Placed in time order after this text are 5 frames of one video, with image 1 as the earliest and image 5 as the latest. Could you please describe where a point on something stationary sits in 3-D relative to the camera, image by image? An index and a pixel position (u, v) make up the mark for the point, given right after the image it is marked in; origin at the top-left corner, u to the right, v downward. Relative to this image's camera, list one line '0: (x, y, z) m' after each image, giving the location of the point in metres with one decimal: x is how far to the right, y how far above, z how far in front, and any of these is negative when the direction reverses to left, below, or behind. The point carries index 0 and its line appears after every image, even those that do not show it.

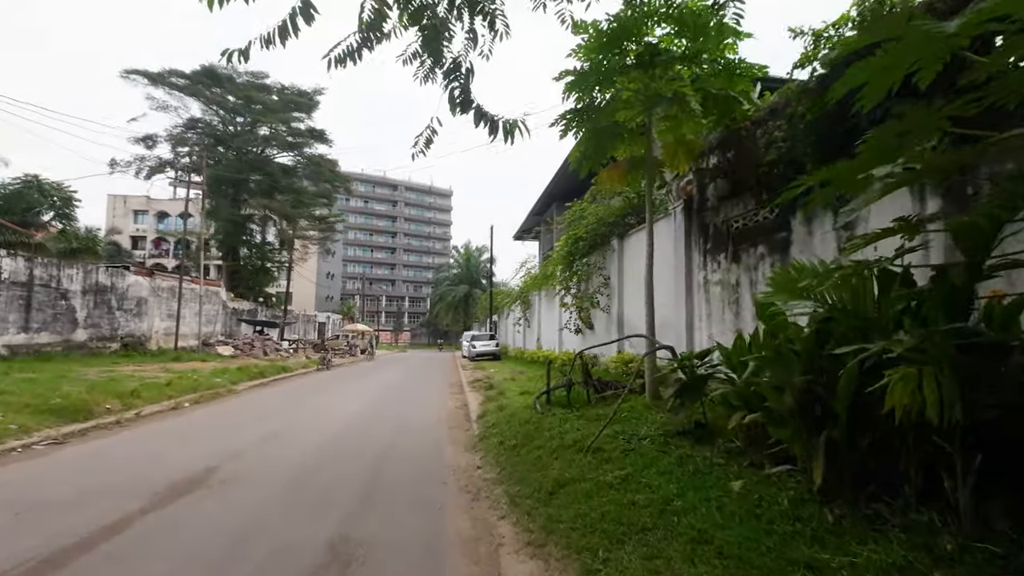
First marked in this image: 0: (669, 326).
0: (+3.2, -0.8, +9.9) m
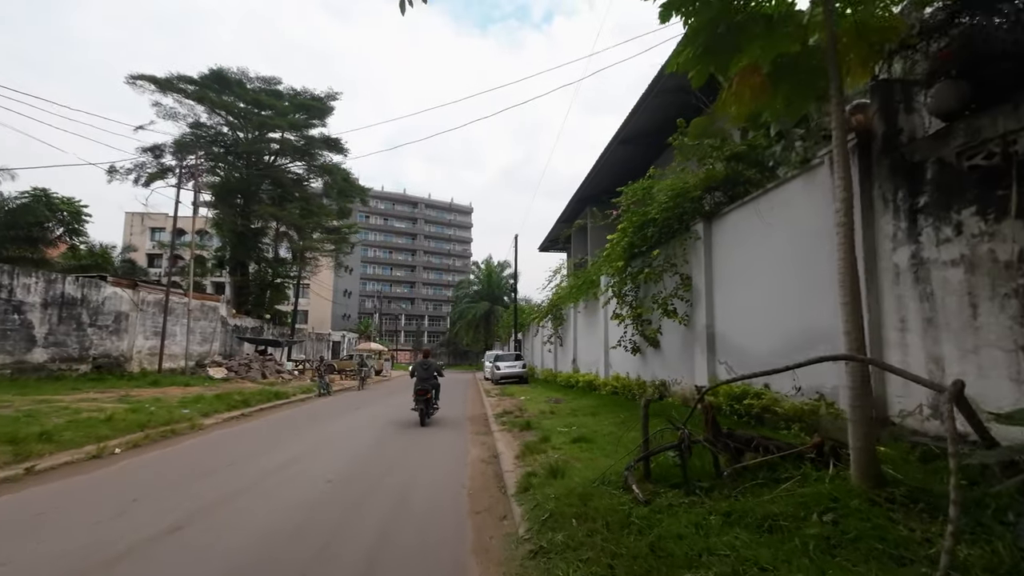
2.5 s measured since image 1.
0: (+4.0, -0.7, +6.2) m
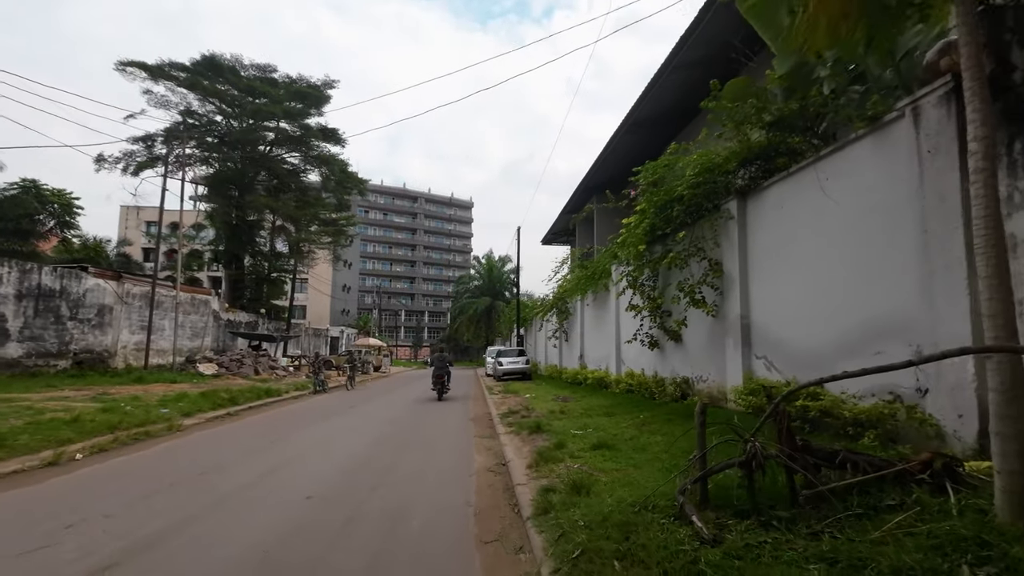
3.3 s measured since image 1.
0: (+4.1, -0.5, +5.2) m
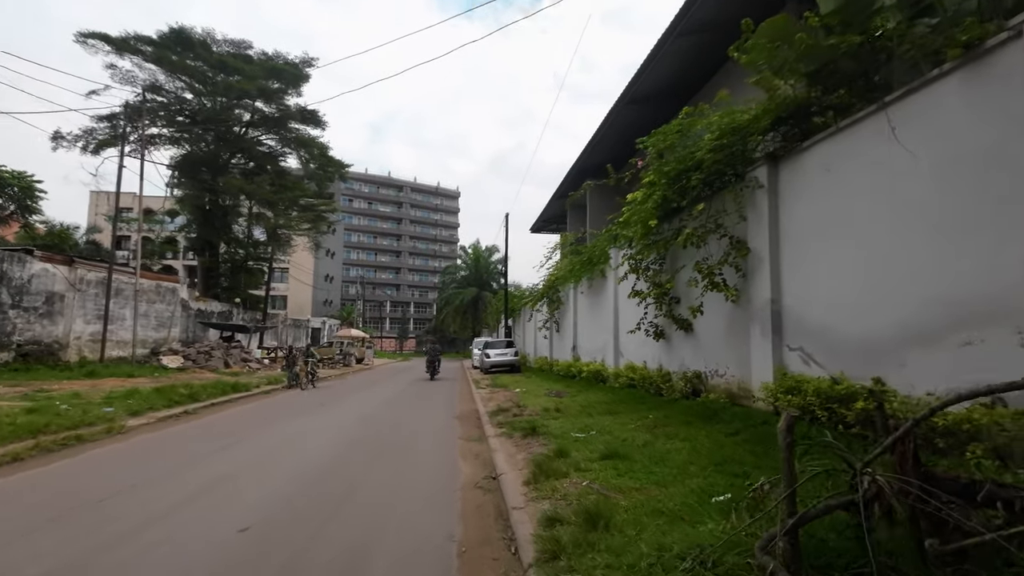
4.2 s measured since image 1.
0: (+4.1, -0.2, +4.1) m
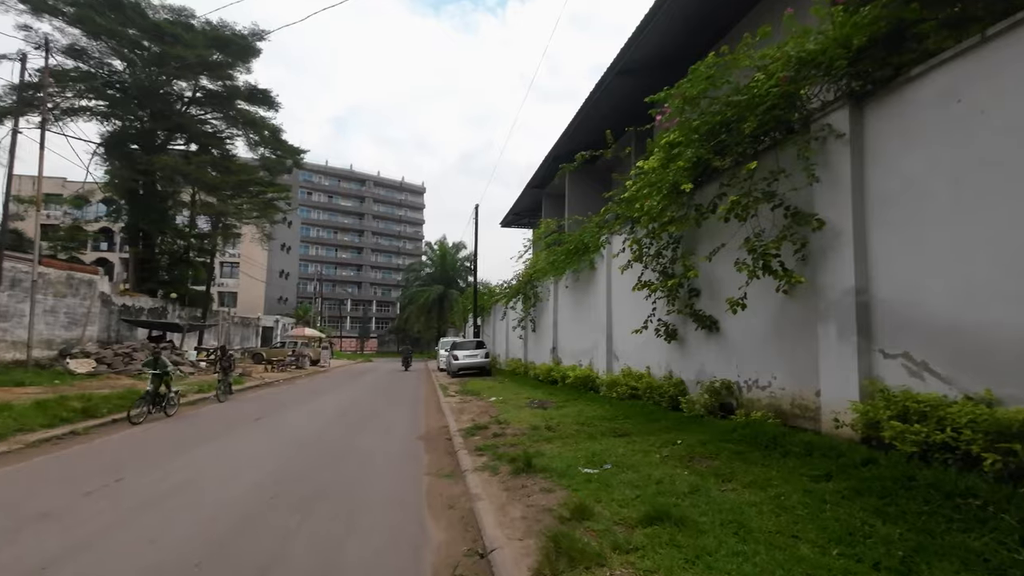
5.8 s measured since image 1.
0: (+4.2, -0.1, +2.3) m
